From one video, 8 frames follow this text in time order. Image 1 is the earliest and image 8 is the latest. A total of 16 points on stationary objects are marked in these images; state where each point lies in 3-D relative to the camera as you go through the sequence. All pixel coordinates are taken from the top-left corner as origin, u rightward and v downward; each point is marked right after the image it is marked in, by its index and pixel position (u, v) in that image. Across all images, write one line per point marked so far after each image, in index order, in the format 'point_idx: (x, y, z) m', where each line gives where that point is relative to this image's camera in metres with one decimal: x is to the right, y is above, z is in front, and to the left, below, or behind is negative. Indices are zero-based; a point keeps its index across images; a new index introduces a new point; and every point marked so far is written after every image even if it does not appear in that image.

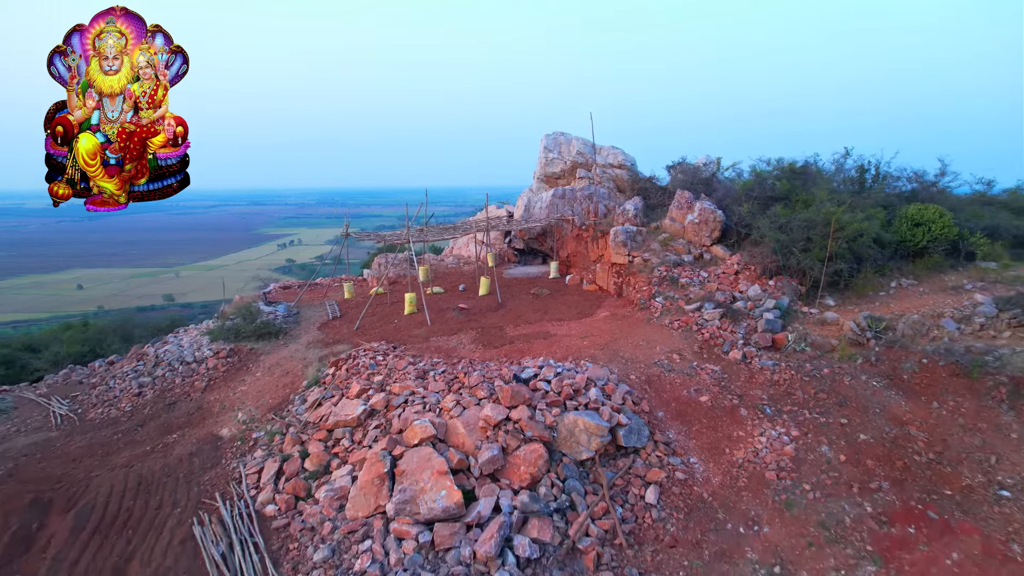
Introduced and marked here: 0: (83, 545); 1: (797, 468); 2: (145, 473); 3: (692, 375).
0: (-2.5, -1.5, +4.1) m
1: (+1.7, -1.0, +4.1) m
2: (-2.5, -1.2, +4.8) m
3: (+1.3, -0.6, +5.0) m
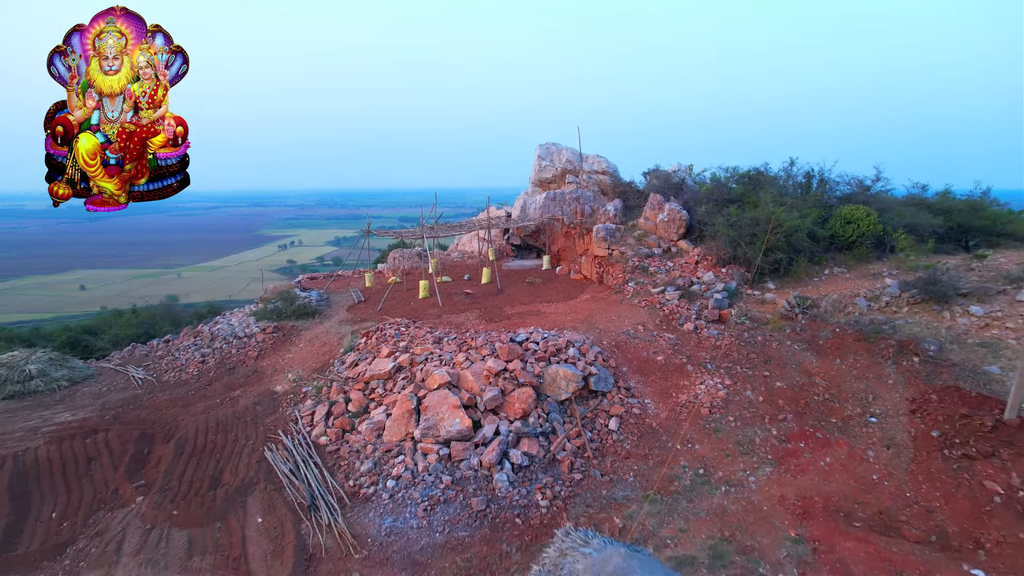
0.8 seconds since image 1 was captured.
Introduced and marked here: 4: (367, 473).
0: (-2.5, -1.3, +5.4) m
1: (+1.6, -0.9, +5.4) m
2: (-2.5, -1.1, +6.1) m
3: (+1.3, -0.5, +6.4) m
4: (-1.0, -1.3, +5.0) m
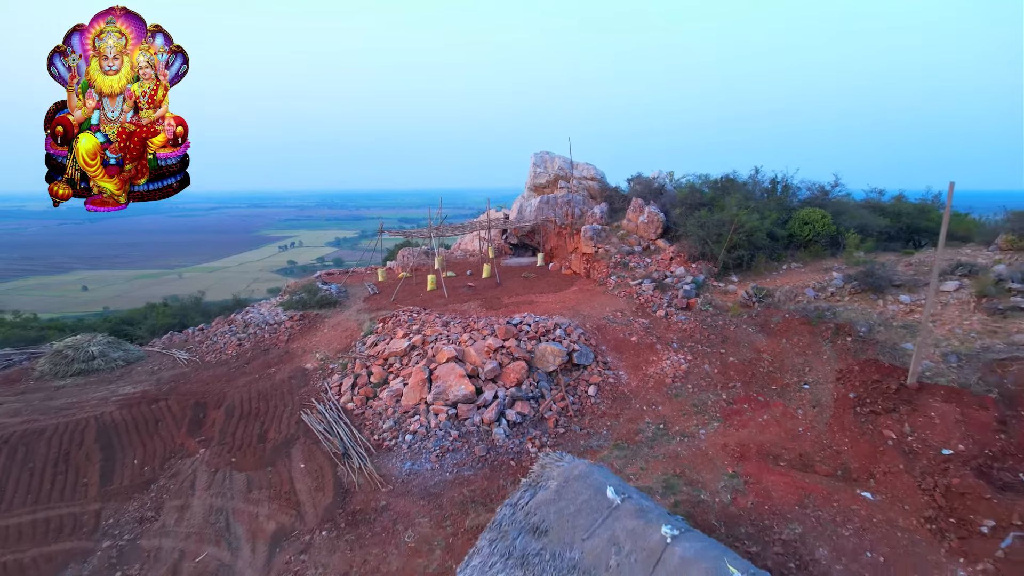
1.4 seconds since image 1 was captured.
0: (-2.5, -1.2, +6.5) m
1: (+1.6, -0.8, +6.5) m
2: (-2.5, -1.0, +7.2) m
3: (+1.2, -0.4, +7.4) m
4: (-1.1, -1.2, +6.0) m
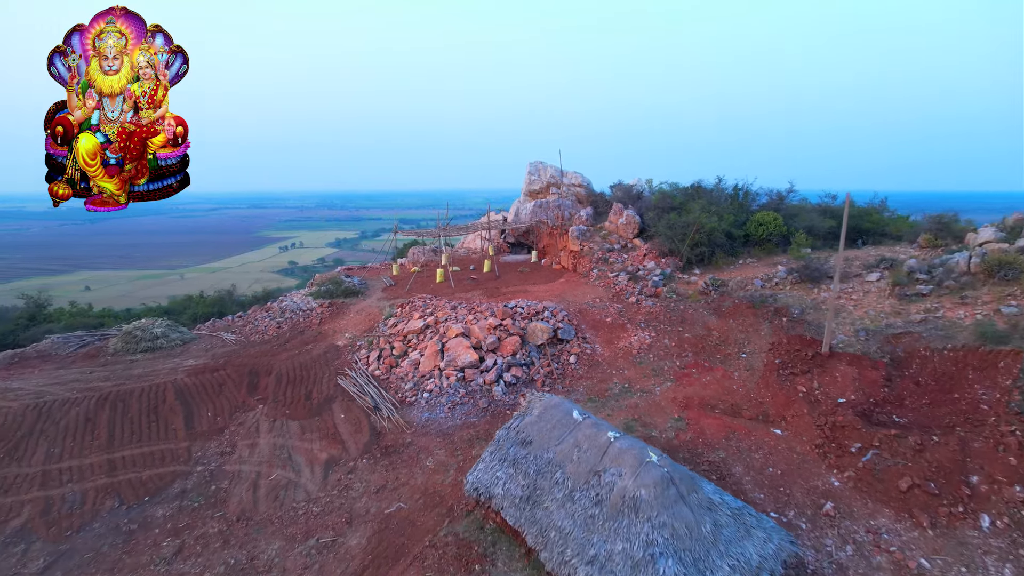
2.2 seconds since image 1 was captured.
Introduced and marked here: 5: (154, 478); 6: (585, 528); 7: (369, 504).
0: (-2.6, -1.1, +8.0) m
1: (+1.6, -0.7, +8.0) m
2: (-2.6, -0.9, +8.7) m
3: (+1.2, -0.3, +9.0) m
4: (-1.1, -1.1, +7.6) m
5: (-3.2, -1.7, +6.3) m
6: (+0.5, -1.5, +4.4) m
7: (-1.2, -1.7, +5.7) m
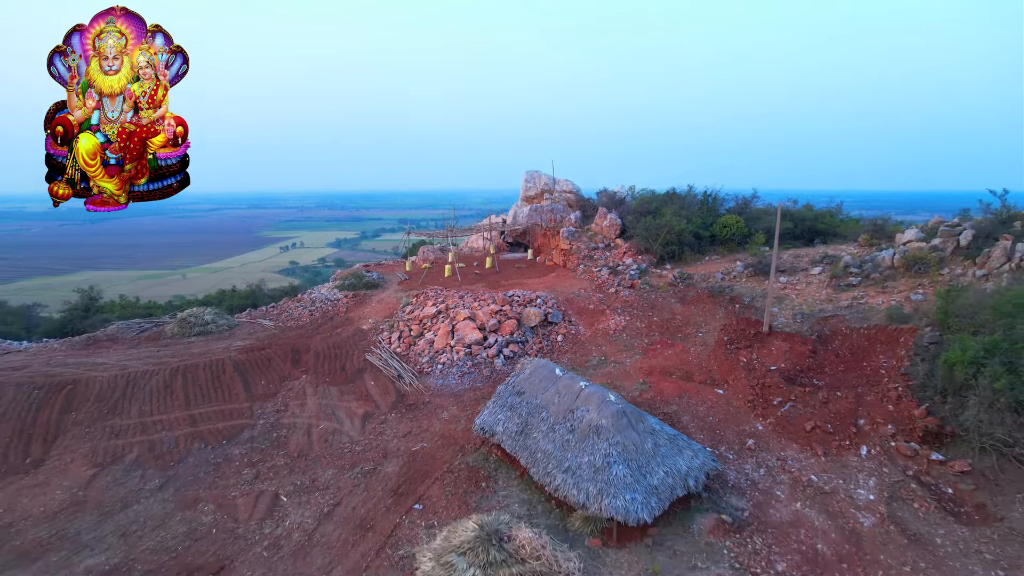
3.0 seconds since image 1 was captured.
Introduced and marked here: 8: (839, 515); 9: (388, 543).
0: (-2.6, -1.0, +9.7) m
1: (+1.5, -0.6, +9.6) m
2: (-2.6, -0.7, +10.4) m
3: (+1.2, -0.2, +10.6) m
4: (-1.1, -1.0, +9.2) m
5: (-3.2, -1.6, +7.9) m
6: (+0.4, -1.4, +6.1) m
7: (-1.2, -1.6, +7.3) m
8: (+2.8, -1.9, +5.9) m
9: (-1.0, -2.1, +5.7) m
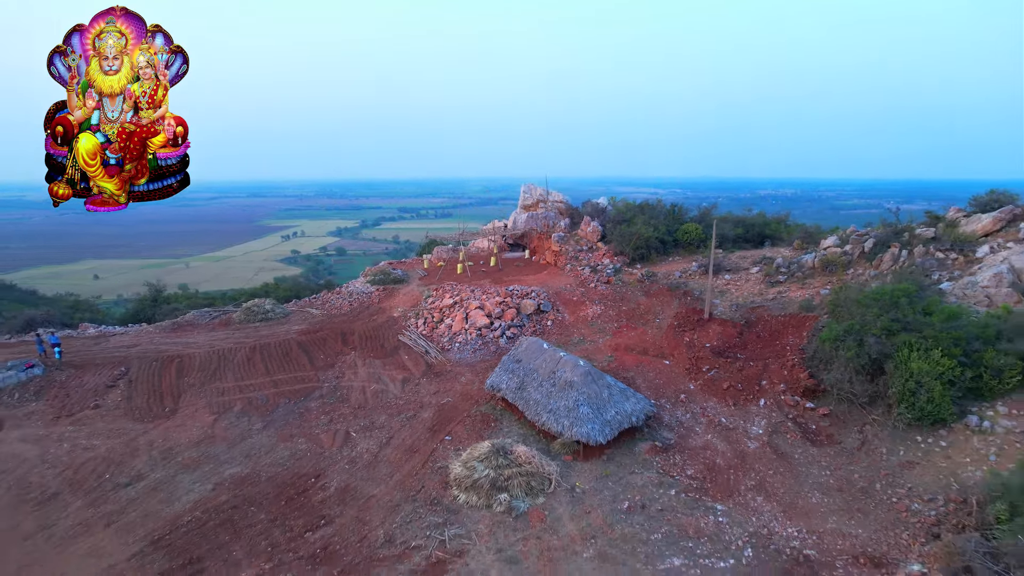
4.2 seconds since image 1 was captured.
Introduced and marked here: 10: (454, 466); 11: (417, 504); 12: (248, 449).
0: (-2.6, -0.9, +12.4) m
1: (+1.5, -0.5, +12.4) m
2: (-2.6, -0.7, +13.1) m
3: (+1.2, -0.1, +13.4) m
4: (-1.1, -0.9, +12.0) m
5: (-3.2, -1.5, +10.7) m
6: (+0.5, -1.4, +8.8) m
7: (-1.2, -1.6, +10.1) m
8: (+2.8, -1.9, +8.7) m
9: (-1.0, -2.1, +8.5) m
10: (-0.7, -2.1, +8.1) m
11: (-1.0, -2.4, +7.6) m
12: (-3.4, -2.1, +8.9) m
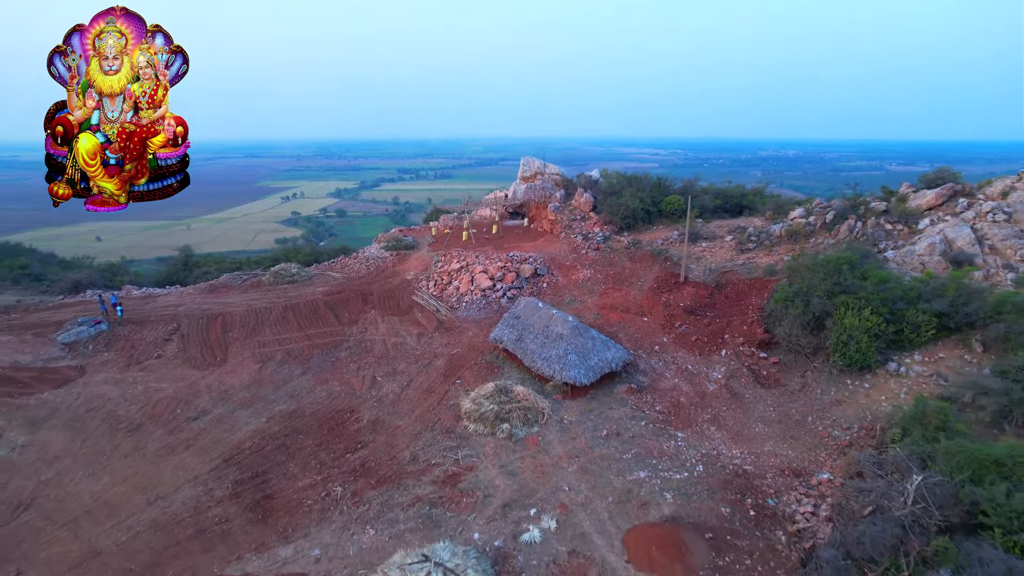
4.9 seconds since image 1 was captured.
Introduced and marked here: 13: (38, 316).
0: (-2.6, -0.2, +14.1) m
1: (+1.5, +0.2, +14.0) m
2: (-2.6, +0.1, +14.8) m
3: (+1.2, +0.7, +15.0) m
4: (-1.1, -0.3, +13.6) m
5: (-3.2, -0.9, +12.4) m
6: (+0.5, -0.9, +10.5) m
7: (-1.2, -1.0, +11.8) m
8: (+2.8, -1.4, +10.4) m
9: (-1.0, -1.6, +10.3) m
10: (-0.7, -1.6, +9.9) m
11: (-1.0, -1.9, +9.4) m
12: (-3.4, -1.6, +10.7) m
13: (-8.8, -0.5, +12.9) m
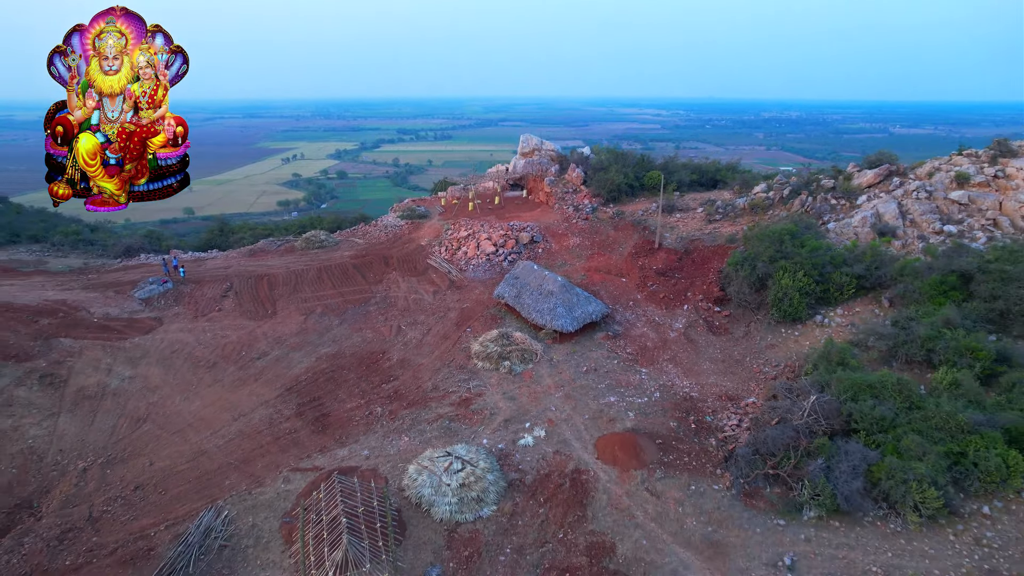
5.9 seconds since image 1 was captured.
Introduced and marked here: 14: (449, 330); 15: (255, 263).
0: (-2.6, +0.6, +16.5) m
1: (+1.5, +1.0, +16.4) m
2: (-2.6, +0.9, +17.1) m
3: (+1.2, +1.5, +17.3) m
4: (-1.1, +0.5, +16.0) m
5: (-3.2, -0.2, +14.8) m
6: (+0.5, -0.2, +12.9) m
7: (-1.2, -0.3, +14.2) m
8: (+2.8, -0.8, +12.8) m
9: (-1.0, -1.0, +12.7) m
10: (-0.7, -1.0, +12.3) m
11: (-1.0, -1.4, +11.8) m
12: (-3.4, -0.9, +13.1) m
13: (-8.8, +0.3, +15.3) m
14: (-1.2, -0.8, +13.2) m
15: (-6.2, +0.6, +16.7) m
